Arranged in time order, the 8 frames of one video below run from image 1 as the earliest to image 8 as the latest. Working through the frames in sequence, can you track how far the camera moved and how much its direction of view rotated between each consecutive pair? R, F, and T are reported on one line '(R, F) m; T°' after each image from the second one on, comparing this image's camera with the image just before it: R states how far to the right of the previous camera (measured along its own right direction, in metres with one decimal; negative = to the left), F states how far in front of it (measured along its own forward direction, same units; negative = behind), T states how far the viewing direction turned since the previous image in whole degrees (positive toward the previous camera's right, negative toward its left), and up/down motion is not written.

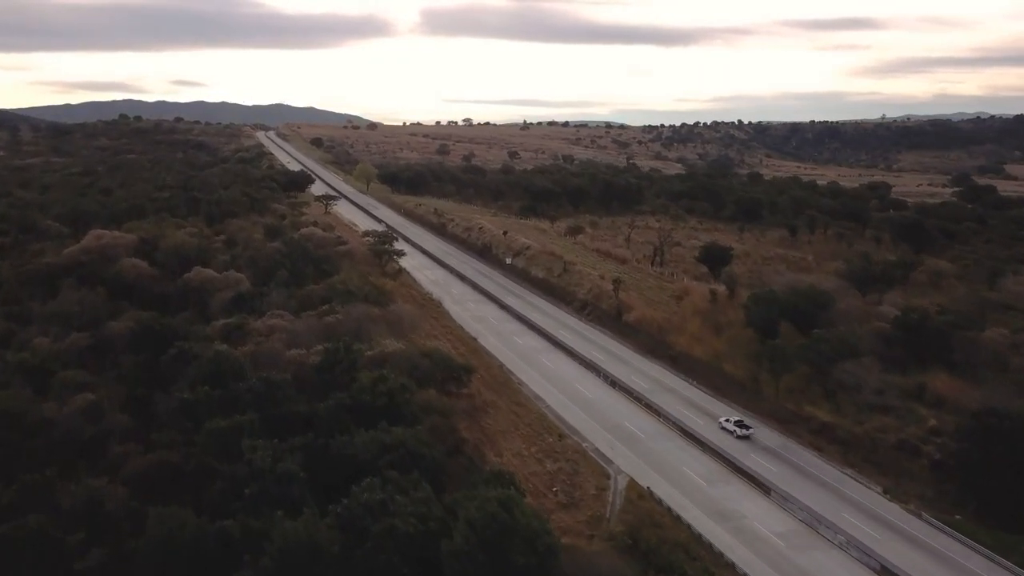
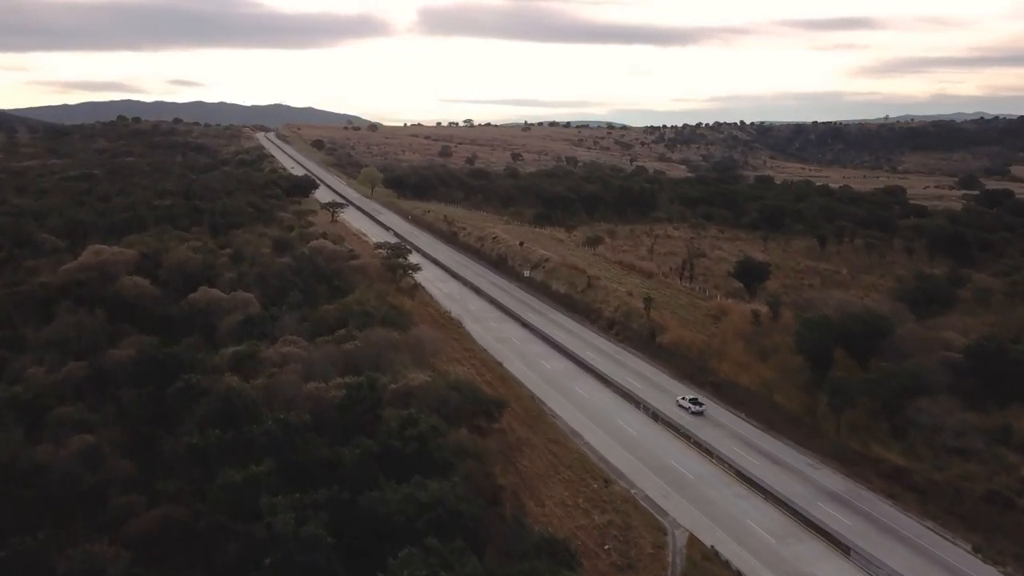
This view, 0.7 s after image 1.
(-1.3, +2.2) m; 0°
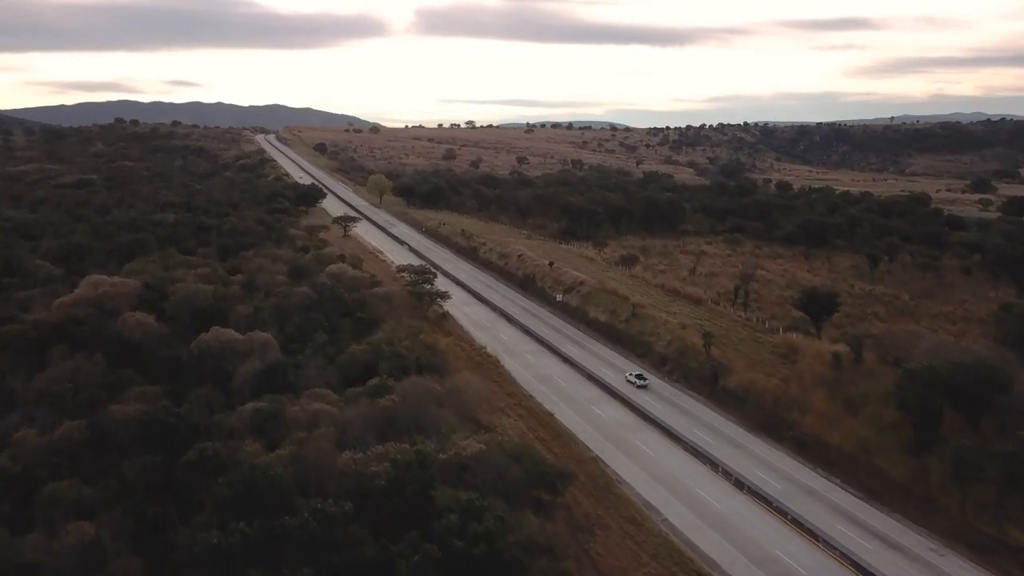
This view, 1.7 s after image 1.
(-2.1, +3.5) m; 0°
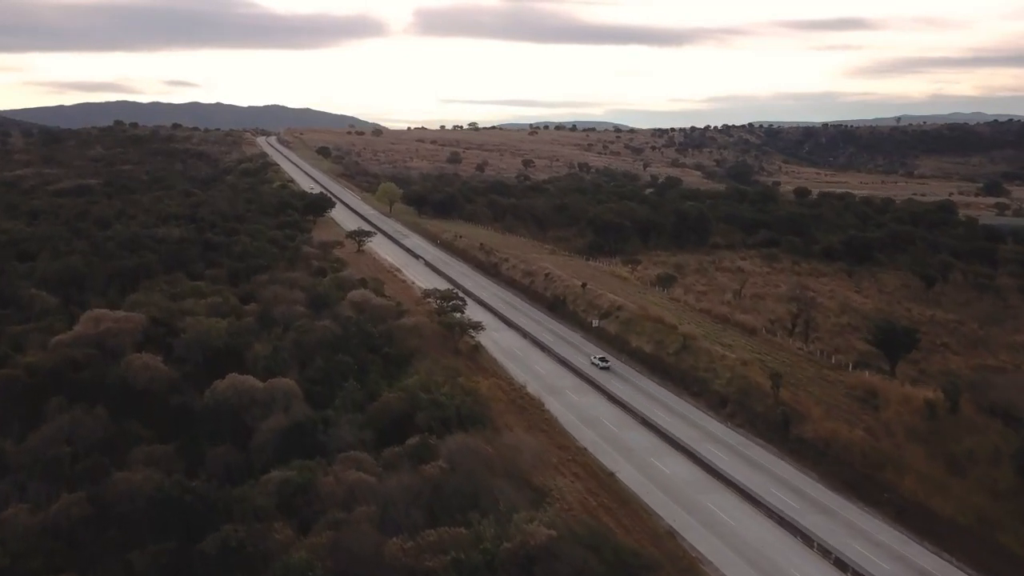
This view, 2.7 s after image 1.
(-1.9, +3.1) m; 0°
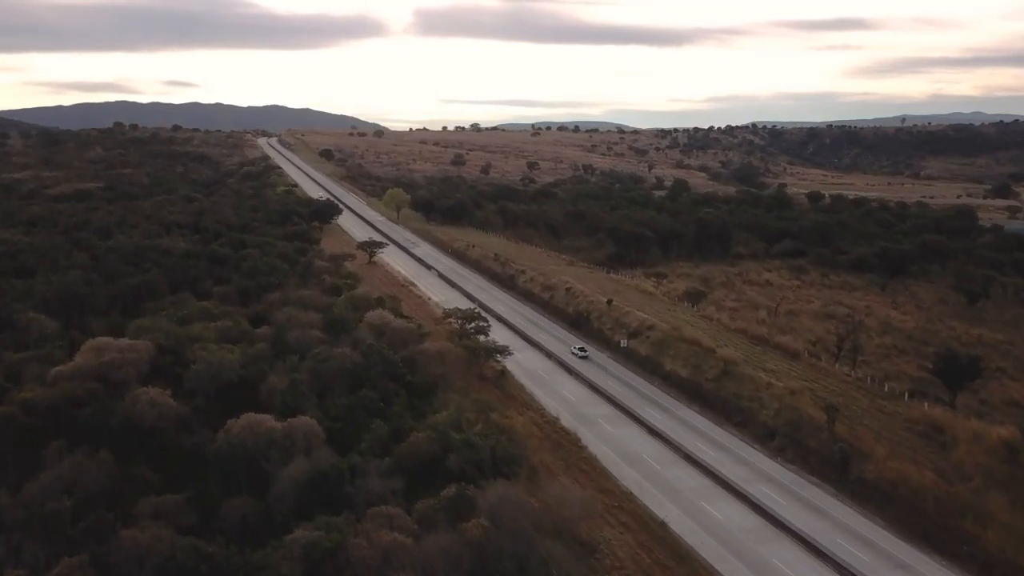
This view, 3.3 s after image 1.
(-1.3, +2.1) m; 0°
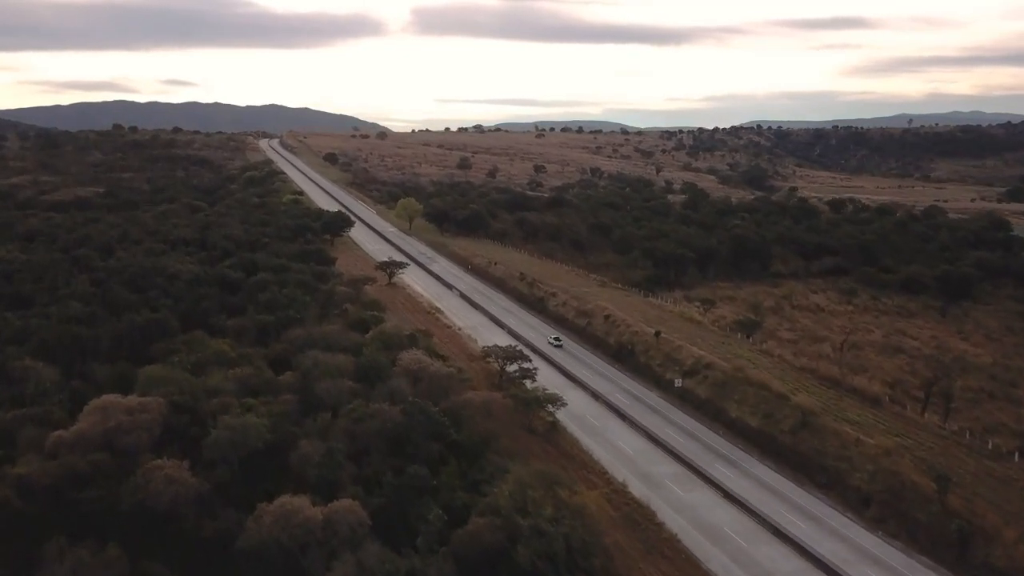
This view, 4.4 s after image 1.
(-2.2, +3.4) m; 0°
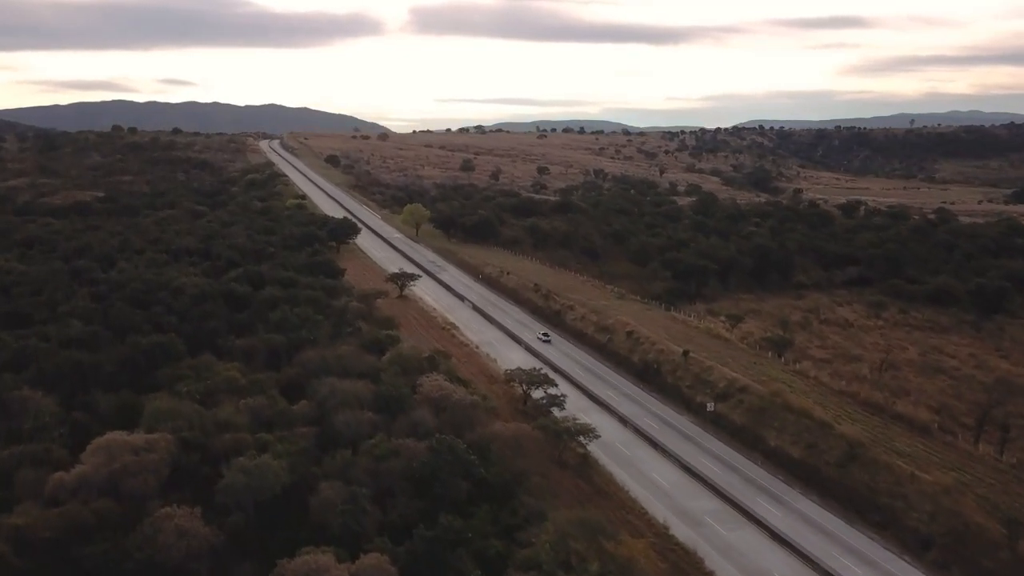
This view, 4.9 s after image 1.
(-1.1, +1.7) m; 0°
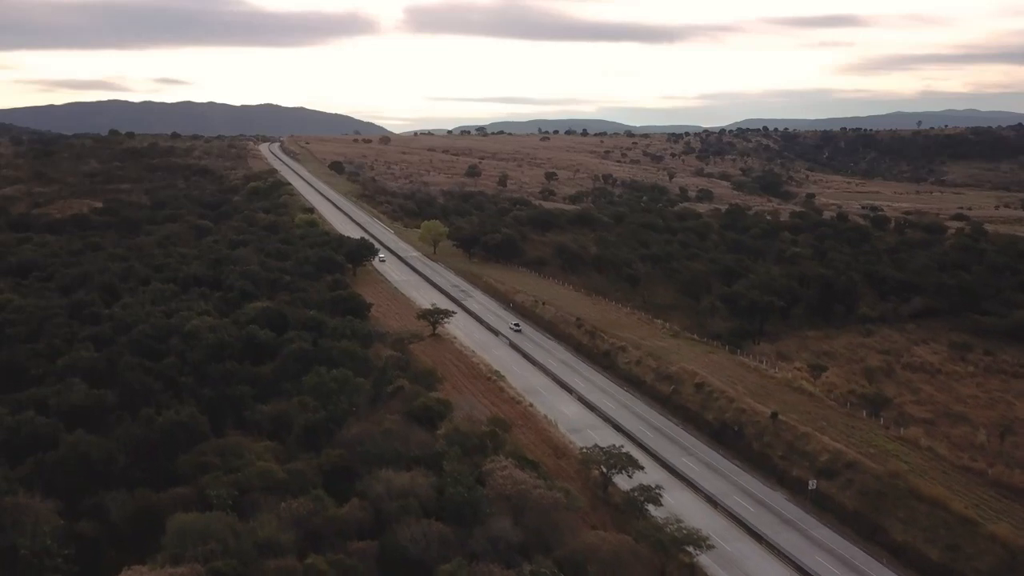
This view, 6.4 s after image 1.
(-3.0, +4.5) m; 0°
